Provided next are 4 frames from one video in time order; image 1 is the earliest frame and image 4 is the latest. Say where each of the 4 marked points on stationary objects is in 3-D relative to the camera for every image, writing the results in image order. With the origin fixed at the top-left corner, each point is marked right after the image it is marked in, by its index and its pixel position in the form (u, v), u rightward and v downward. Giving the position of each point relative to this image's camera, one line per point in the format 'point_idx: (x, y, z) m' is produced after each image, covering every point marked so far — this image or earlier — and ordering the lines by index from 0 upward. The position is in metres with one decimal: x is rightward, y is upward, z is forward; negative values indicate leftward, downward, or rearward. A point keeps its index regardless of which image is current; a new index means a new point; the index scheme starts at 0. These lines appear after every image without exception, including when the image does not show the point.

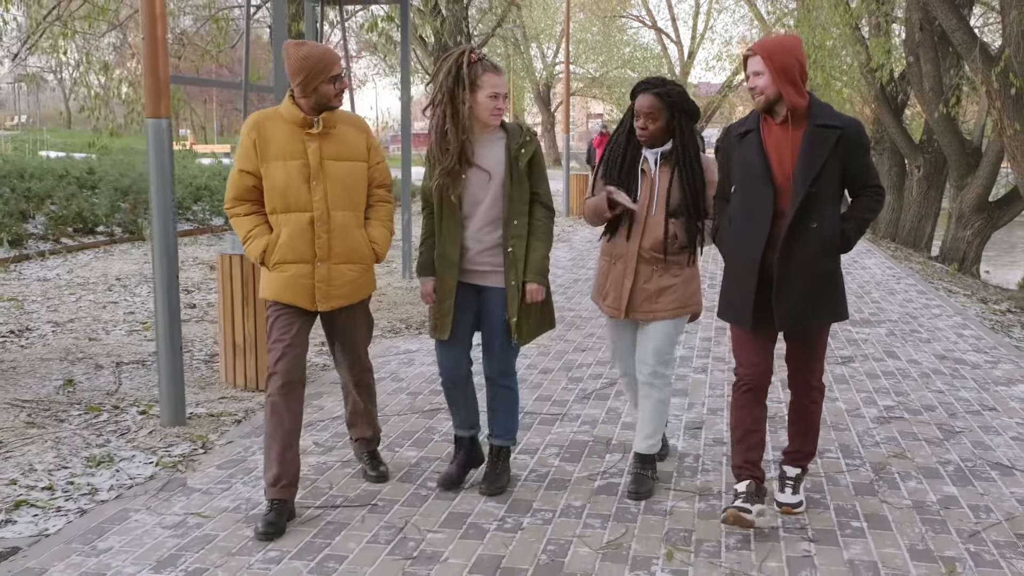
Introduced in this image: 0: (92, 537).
0: (-1.6, -0.9, +3.6) m
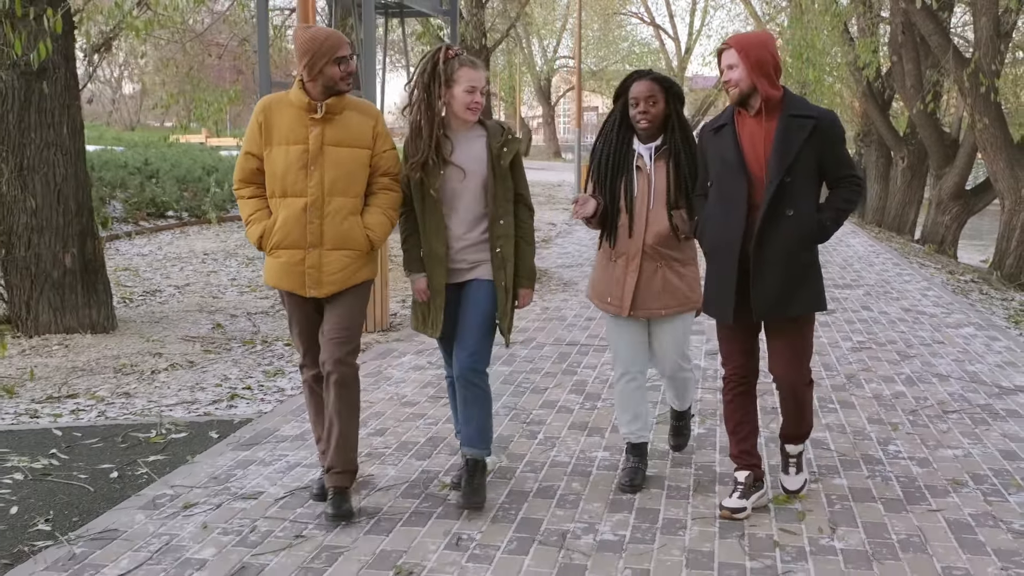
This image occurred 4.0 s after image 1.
0: (-1.1, -0.7, +5.1) m
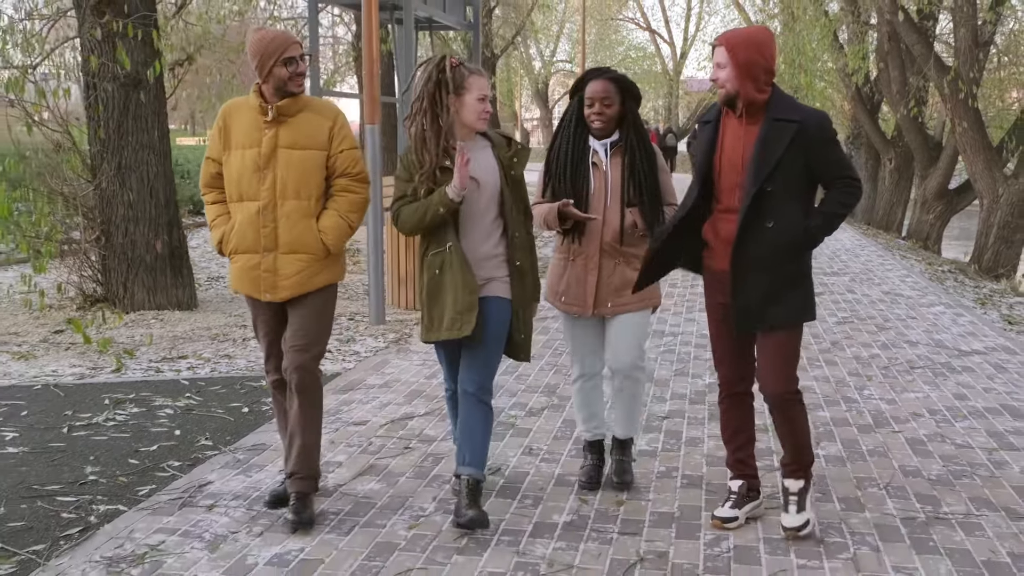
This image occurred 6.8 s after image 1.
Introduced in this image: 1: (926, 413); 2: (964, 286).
0: (-0.9, -0.5, +6.1) m
1: (+2.3, -0.7, +5.2) m
2: (+5.1, 0.0, +10.7) m
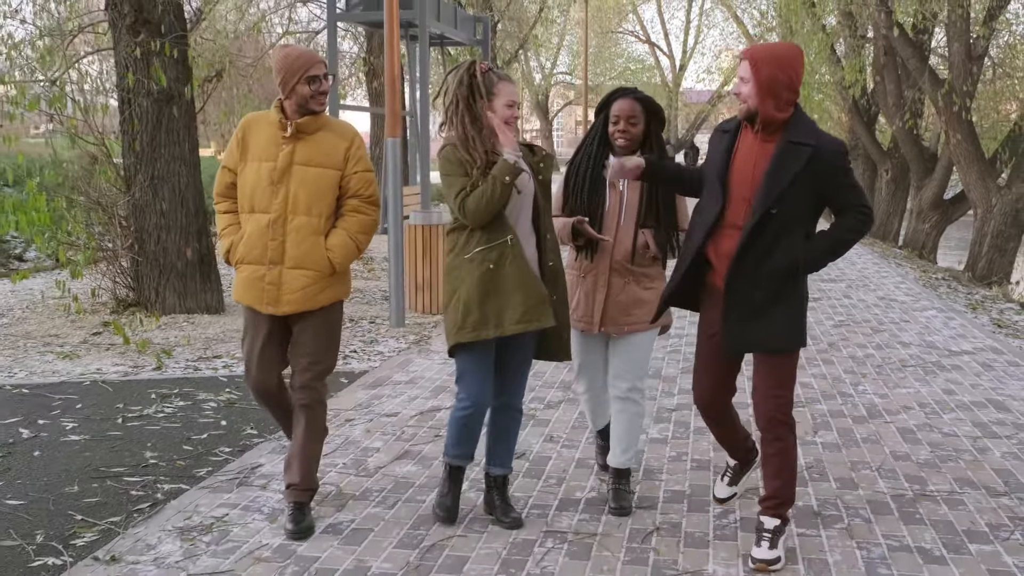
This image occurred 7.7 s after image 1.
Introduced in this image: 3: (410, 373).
0: (-0.8, -0.5, +6.5) m
1: (+2.4, -0.7, +5.6) m
2: (+5.2, -0.1, +11.1) m
3: (-0.7, -0.6, +6.3) m
